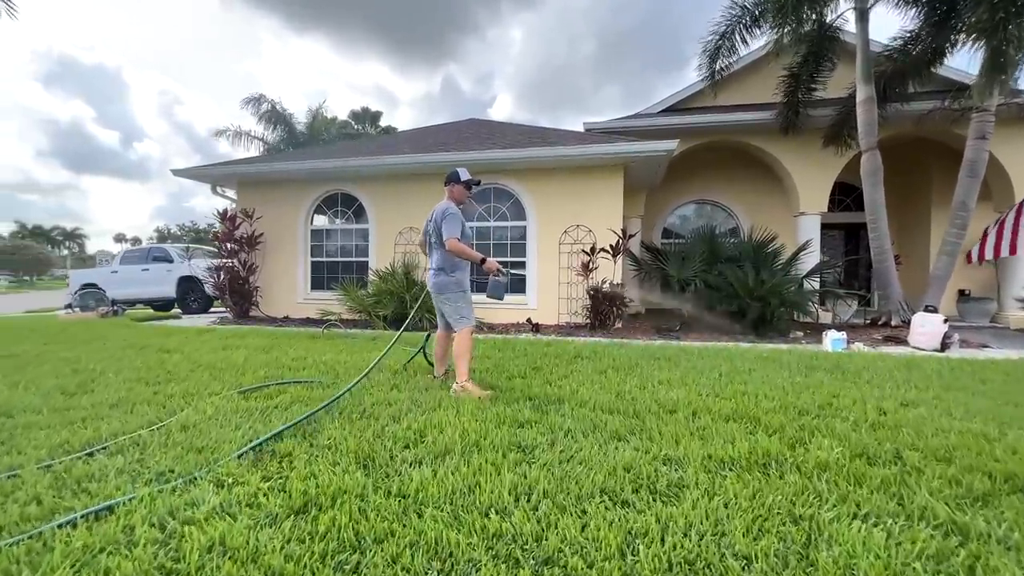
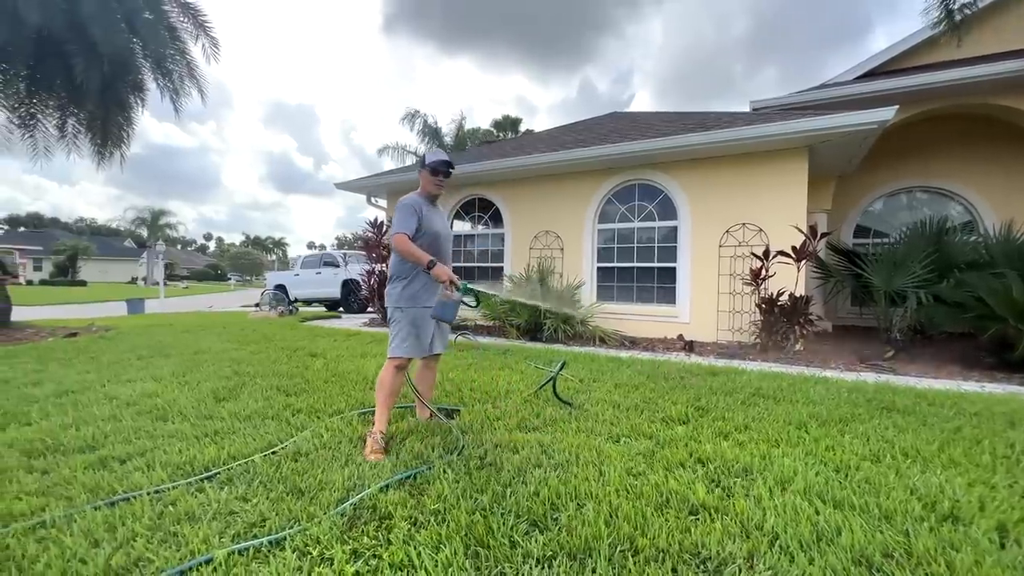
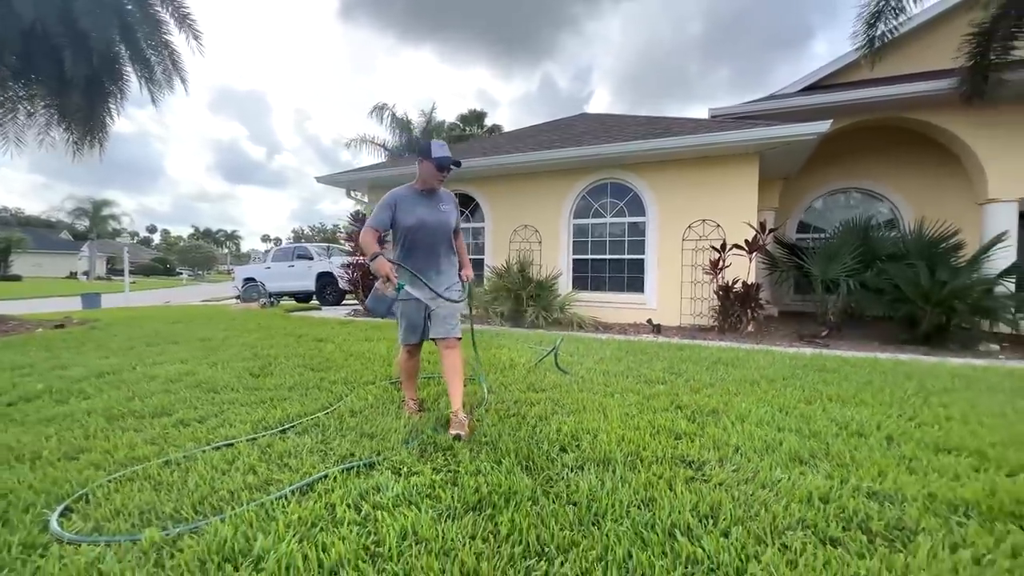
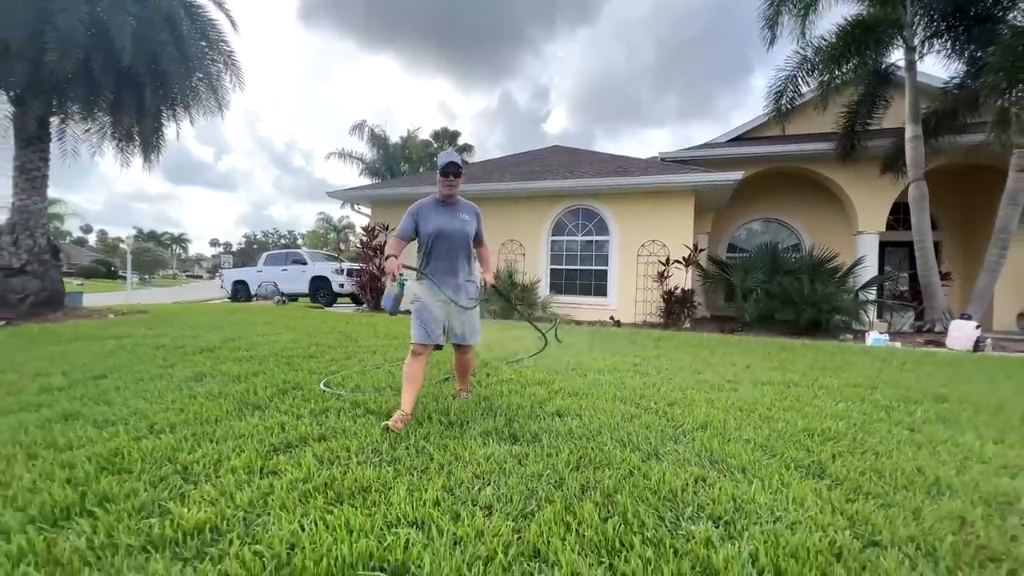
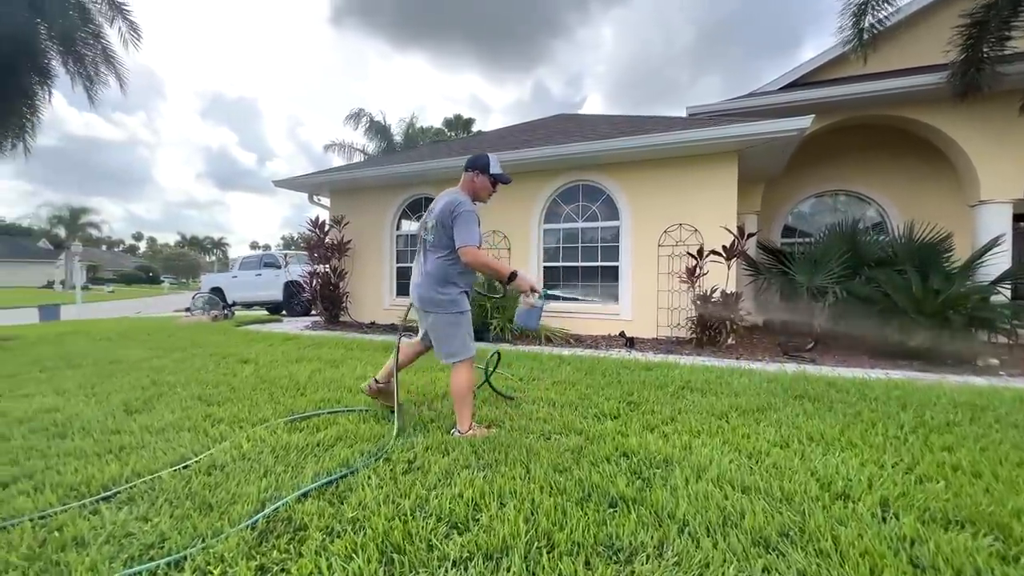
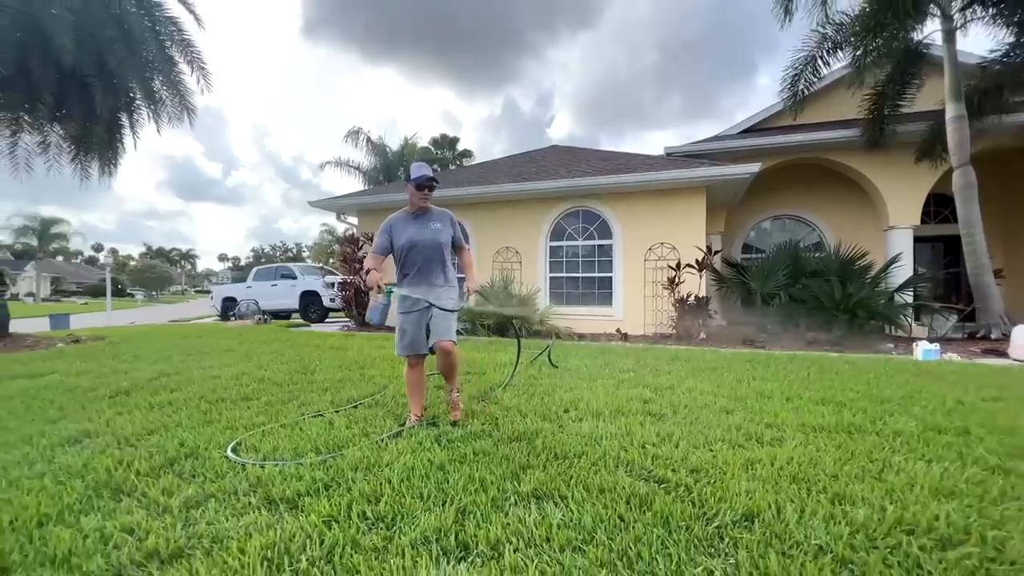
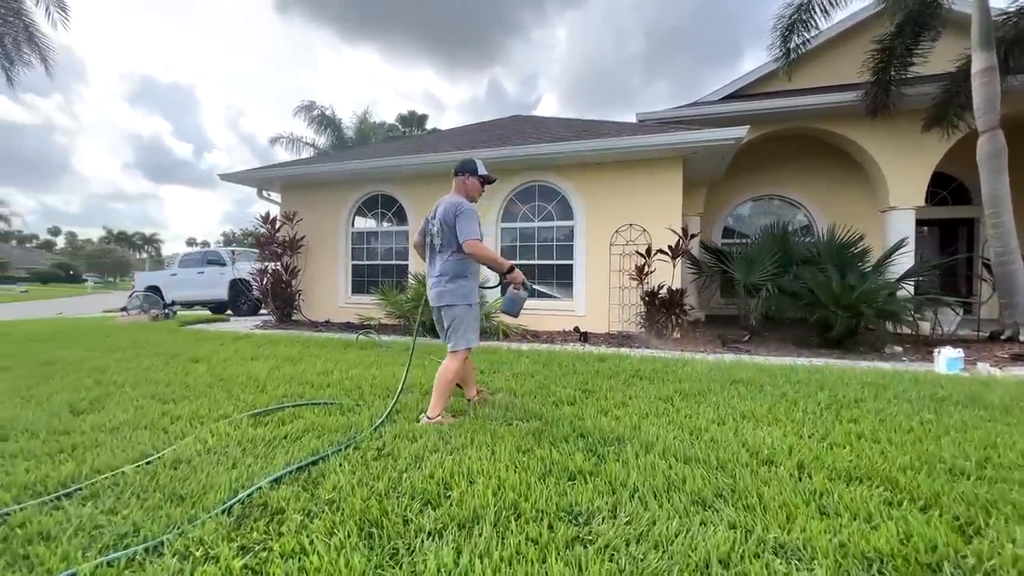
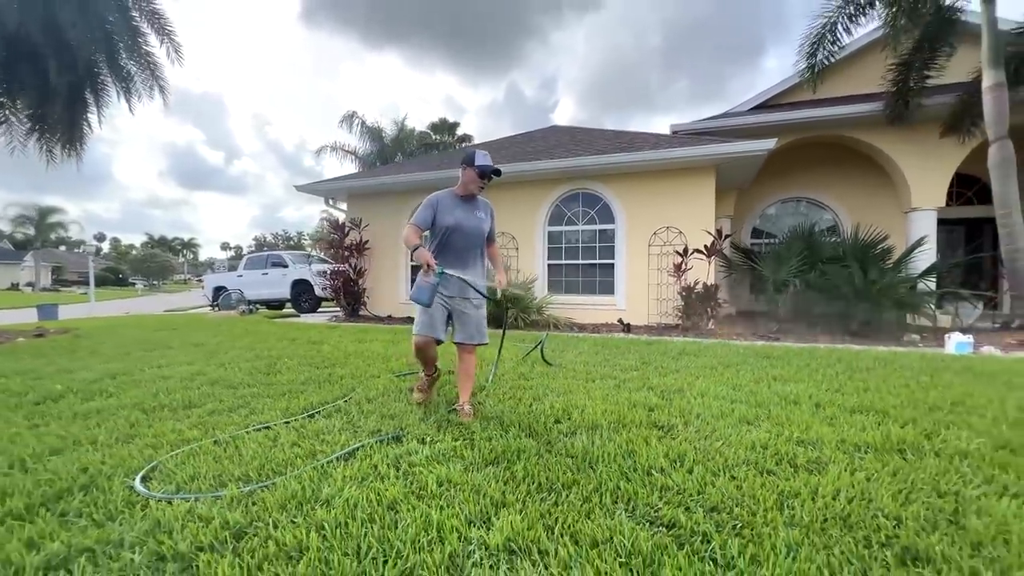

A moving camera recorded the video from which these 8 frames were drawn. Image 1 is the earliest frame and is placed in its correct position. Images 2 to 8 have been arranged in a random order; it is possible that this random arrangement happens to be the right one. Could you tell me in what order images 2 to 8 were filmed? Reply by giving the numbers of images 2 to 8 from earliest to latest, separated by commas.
7, 5, 2, 3, 8, 6, 4
